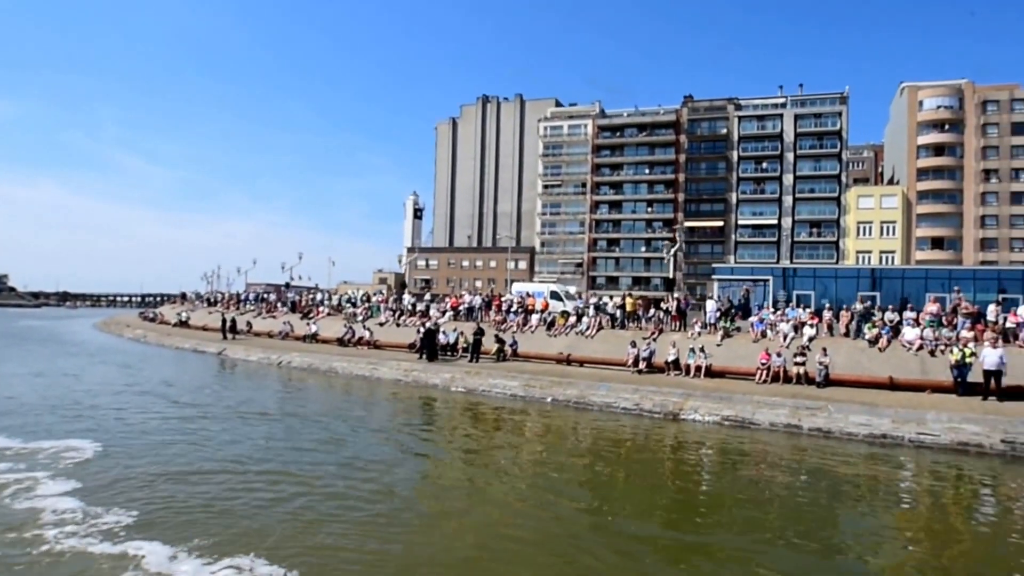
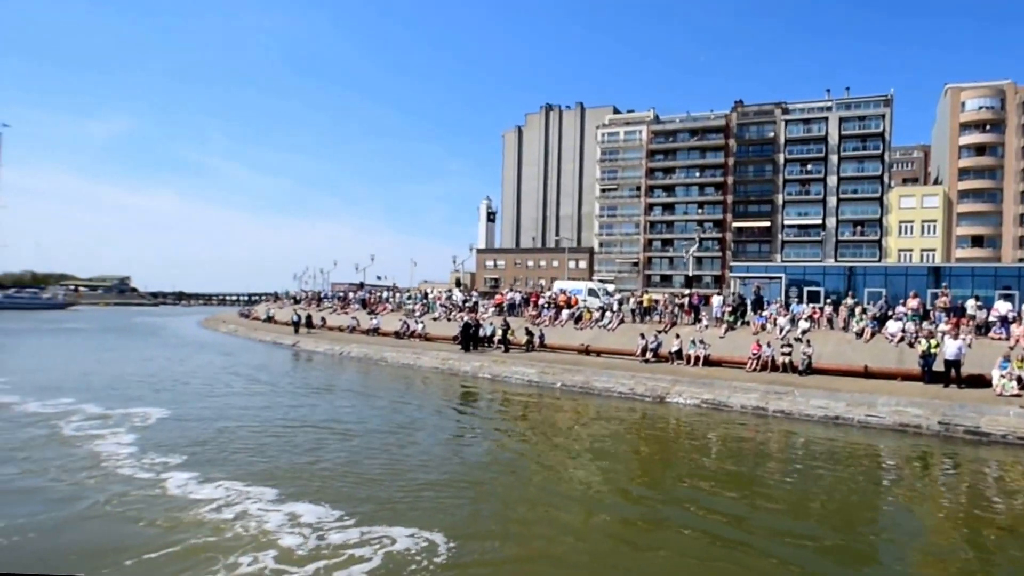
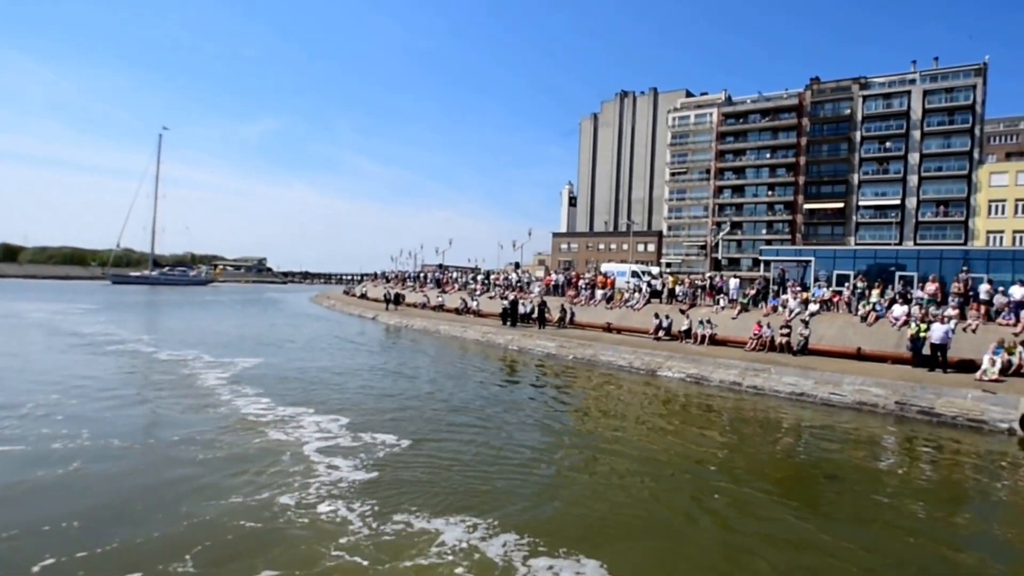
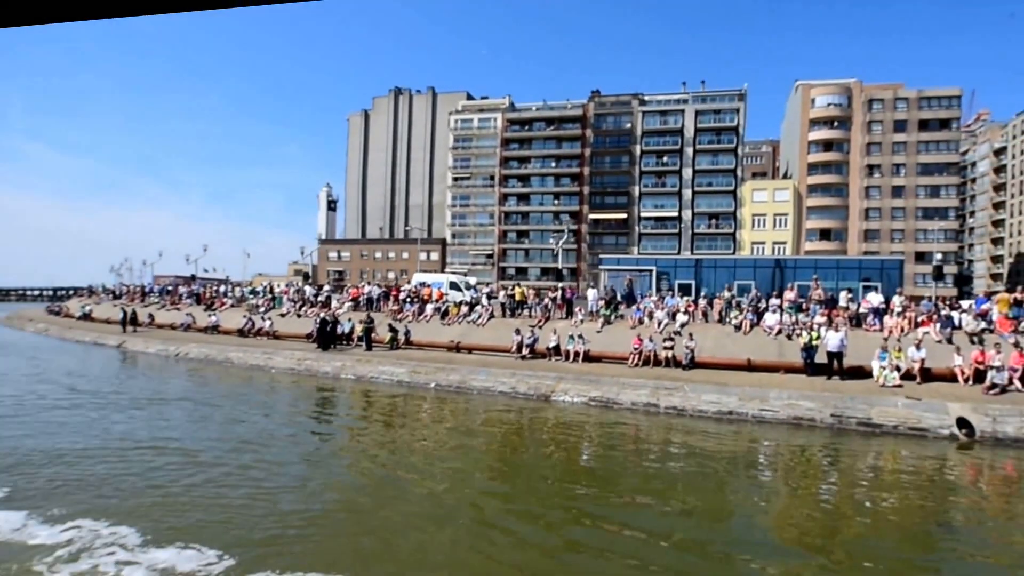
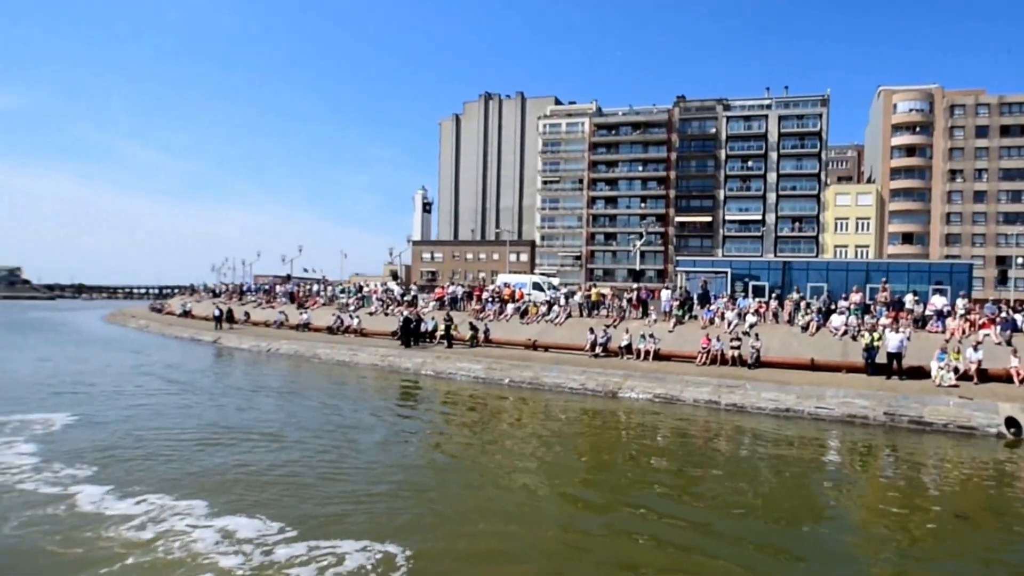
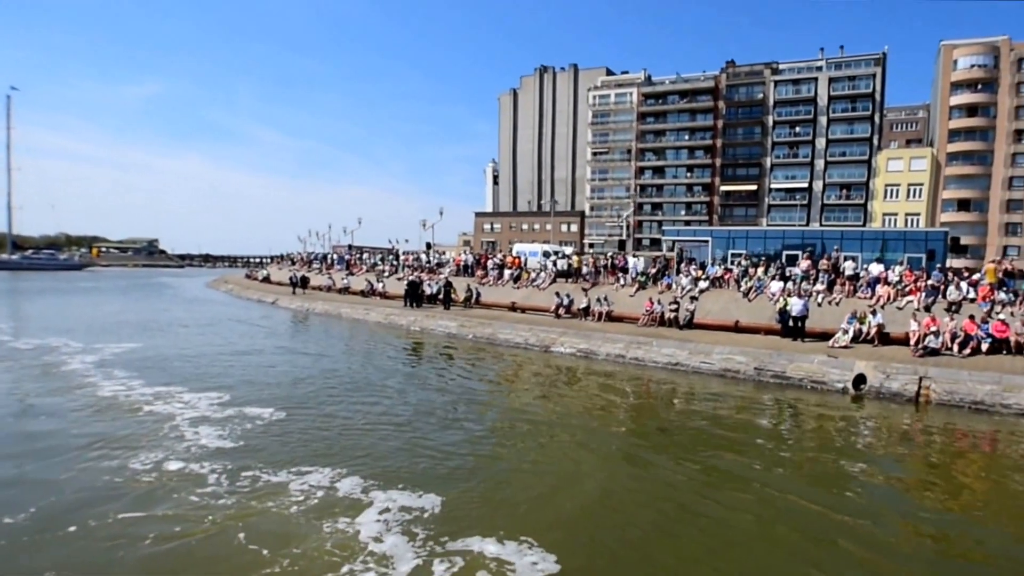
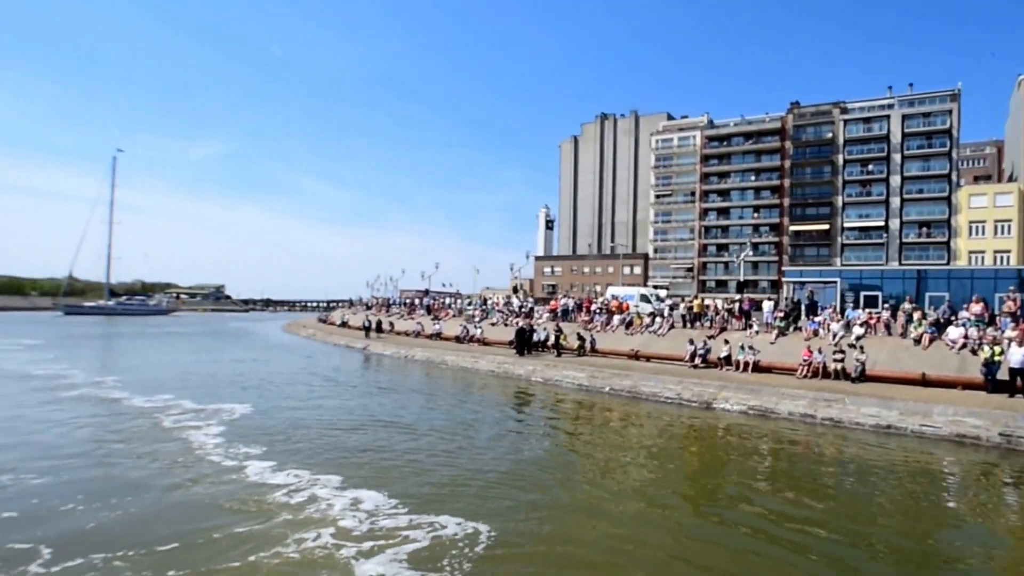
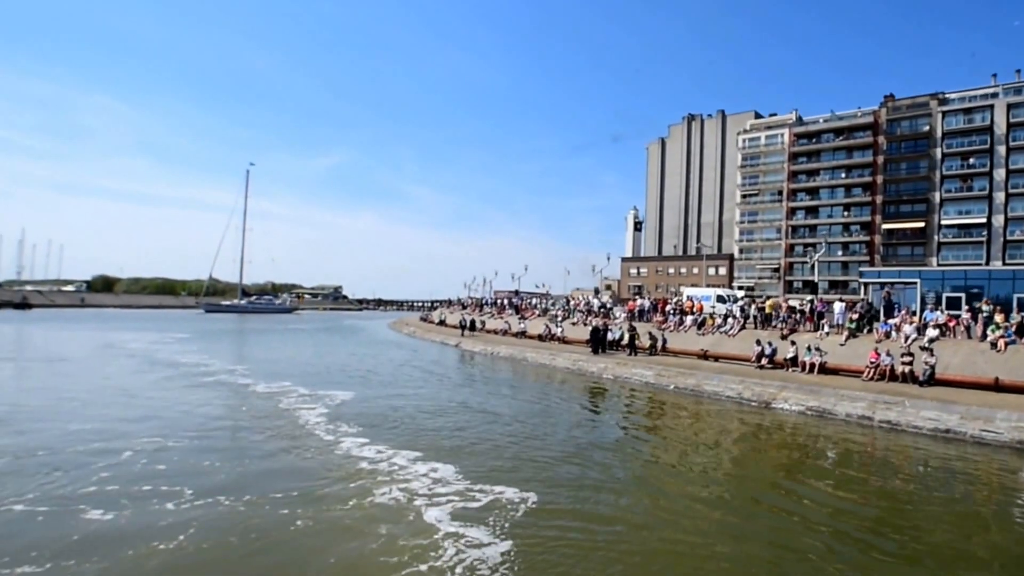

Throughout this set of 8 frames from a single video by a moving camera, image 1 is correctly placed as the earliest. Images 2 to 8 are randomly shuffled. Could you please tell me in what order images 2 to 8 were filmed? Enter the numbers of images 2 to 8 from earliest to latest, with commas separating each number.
4, 5, 2, 7, 8, 3, 6
